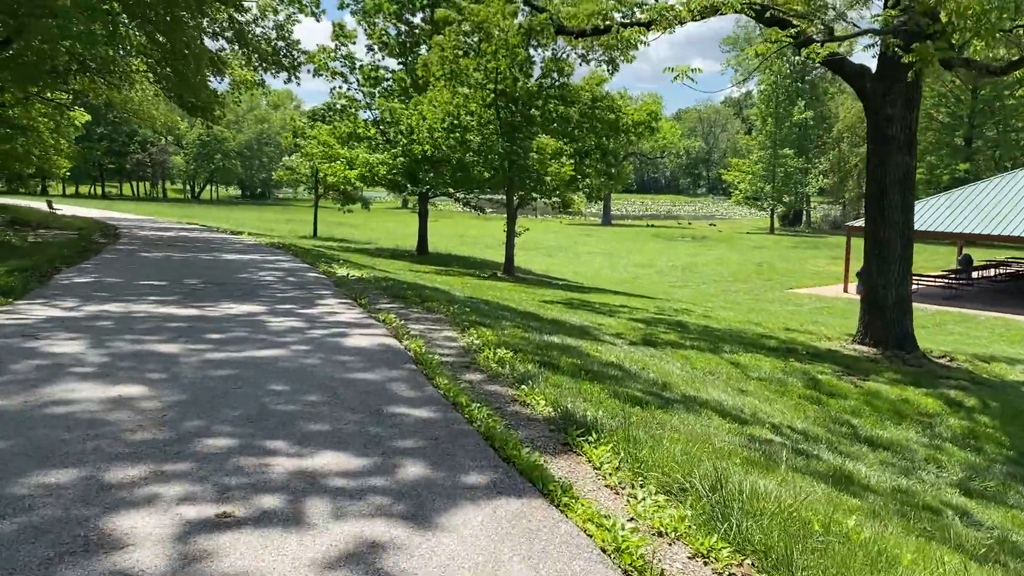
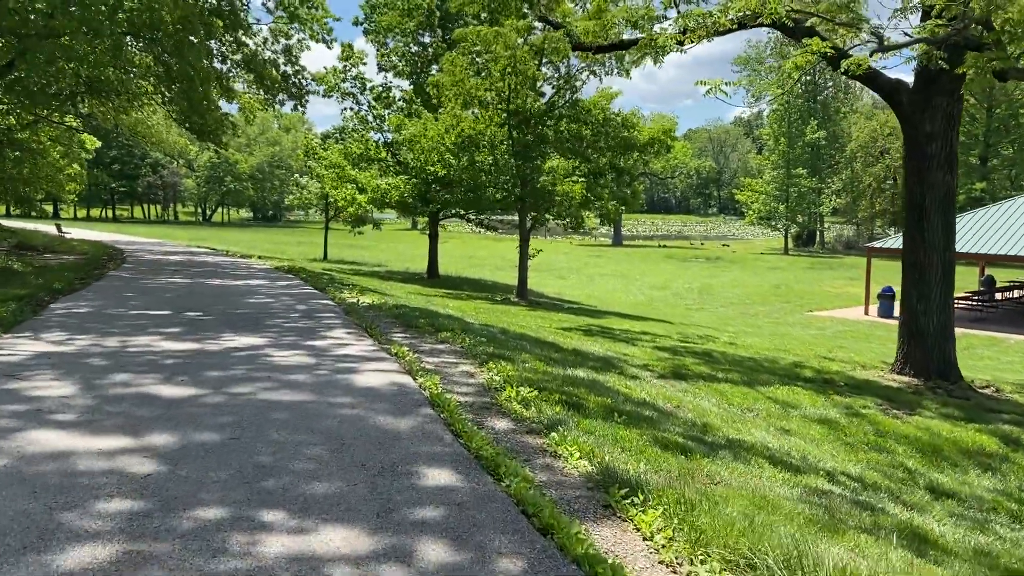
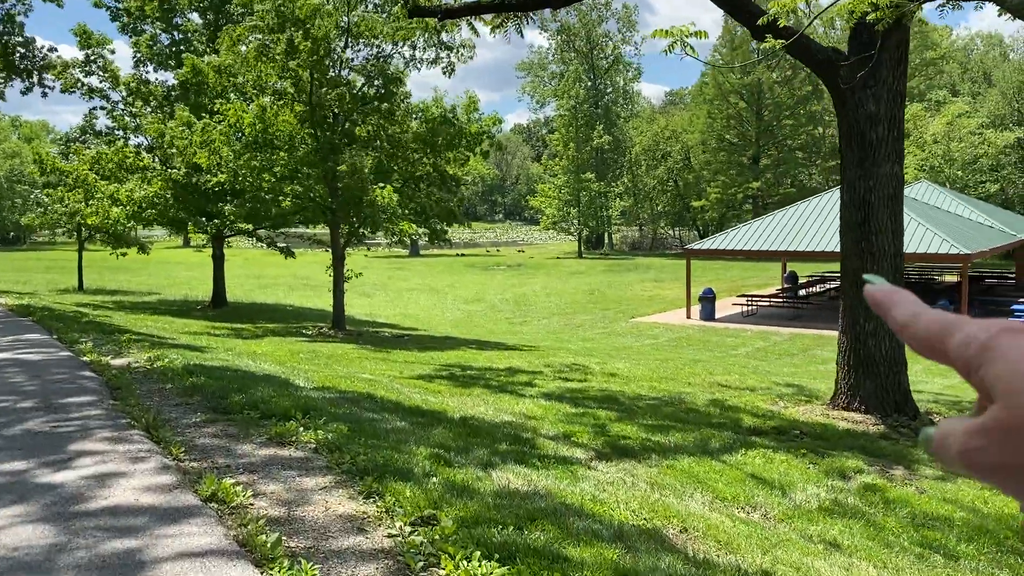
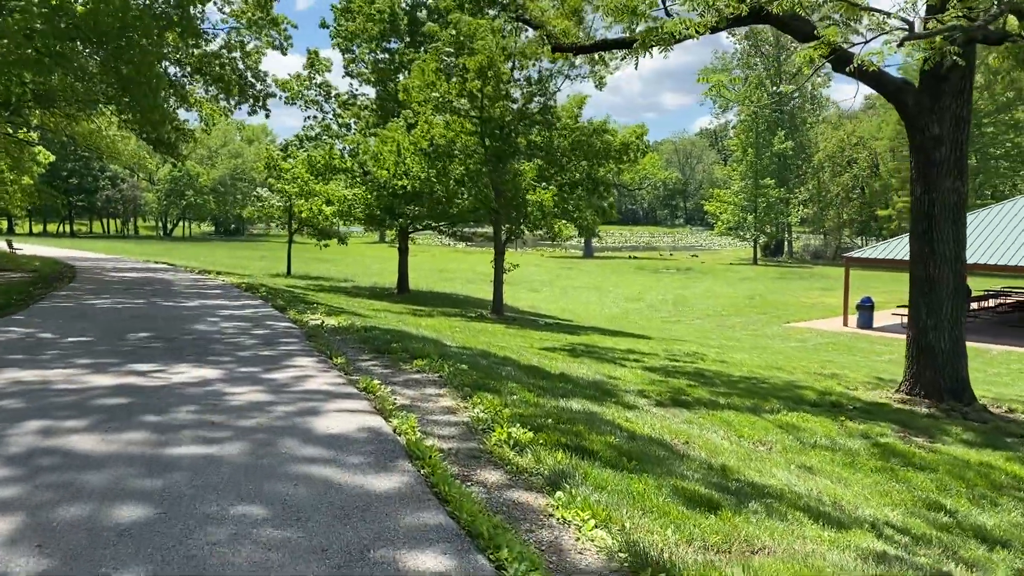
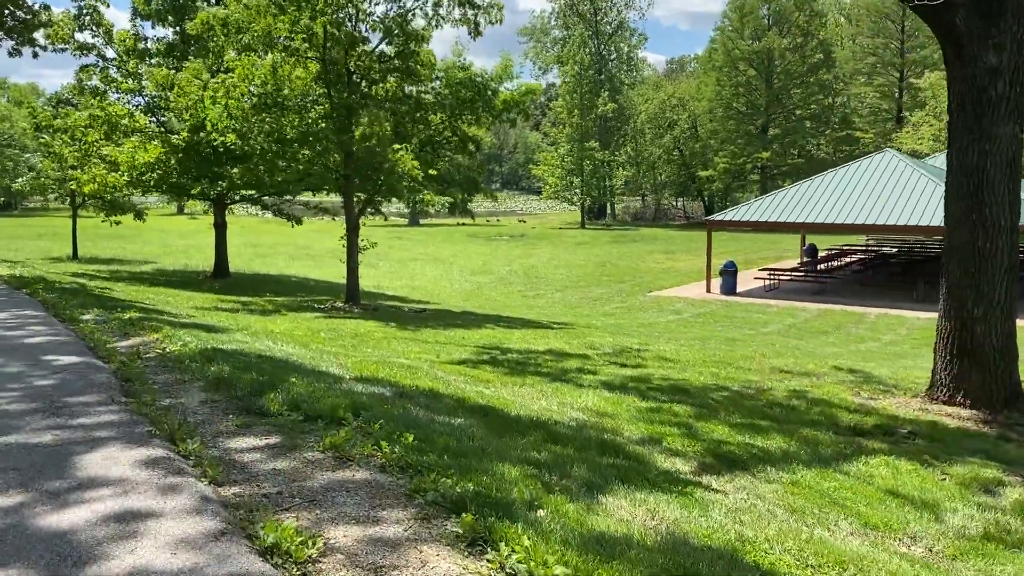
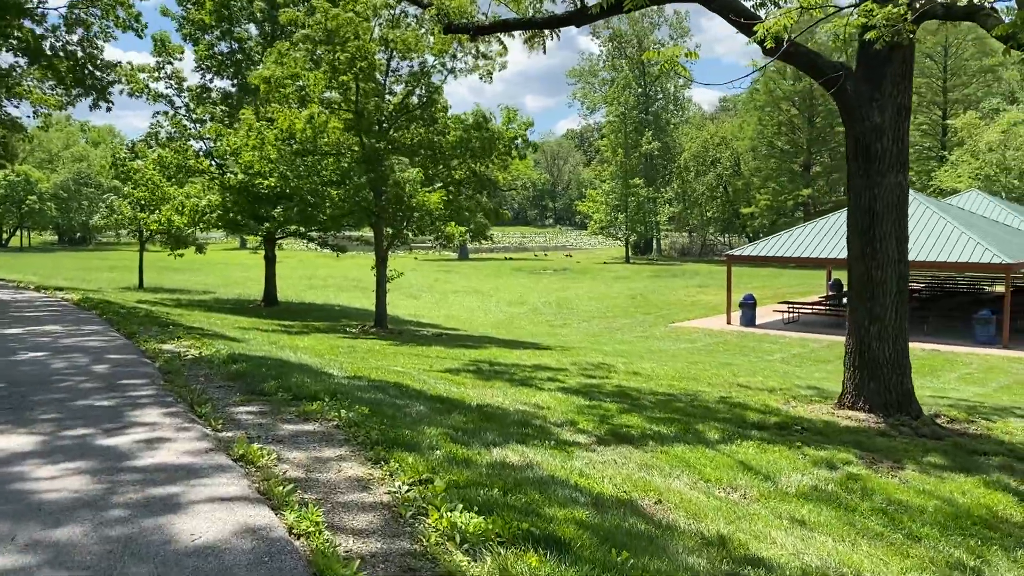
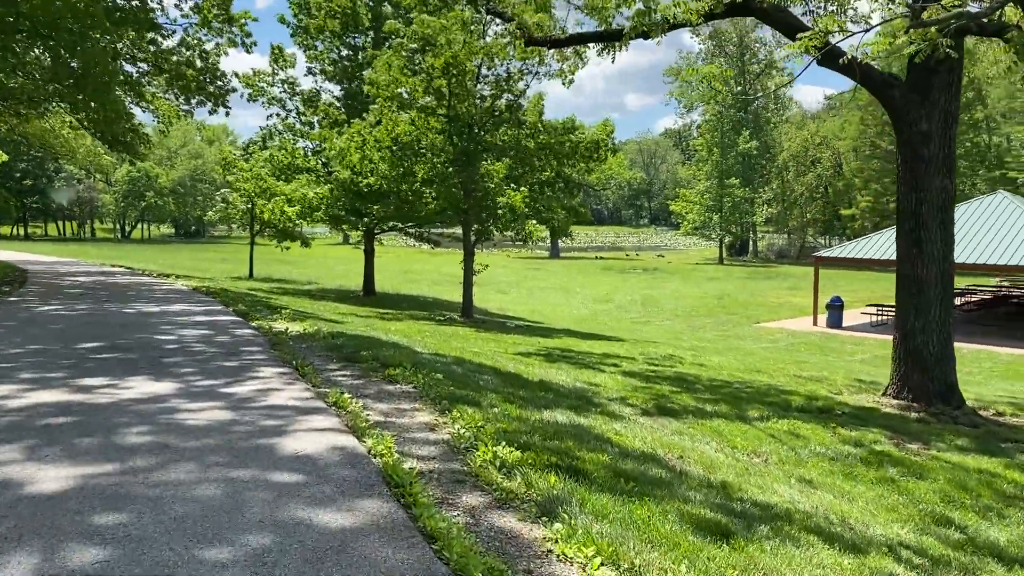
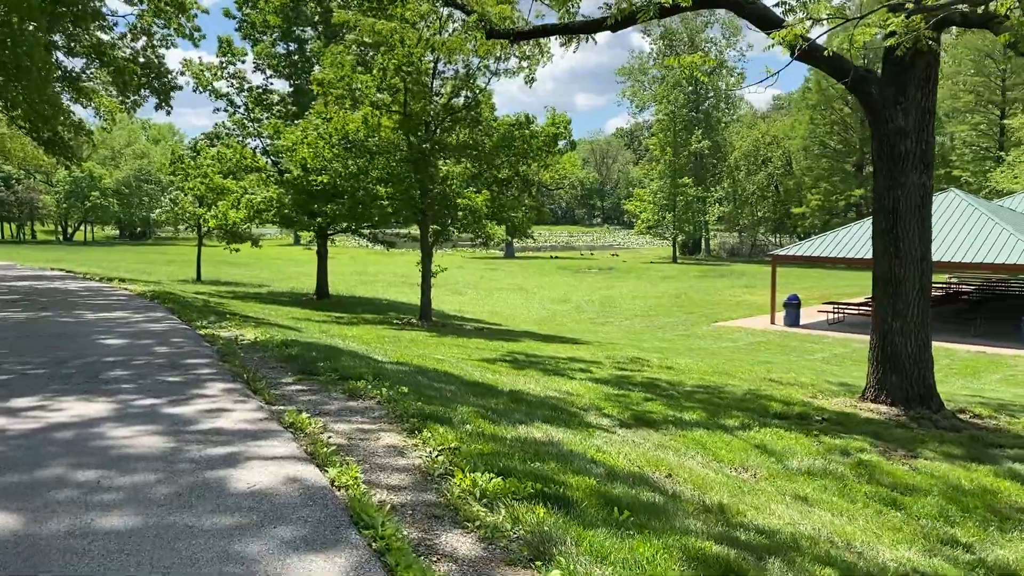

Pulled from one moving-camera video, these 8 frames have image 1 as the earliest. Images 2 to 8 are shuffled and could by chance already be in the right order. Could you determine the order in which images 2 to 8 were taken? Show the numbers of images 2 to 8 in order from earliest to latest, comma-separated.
2, 4, 7, 8, 6, 3, 5
